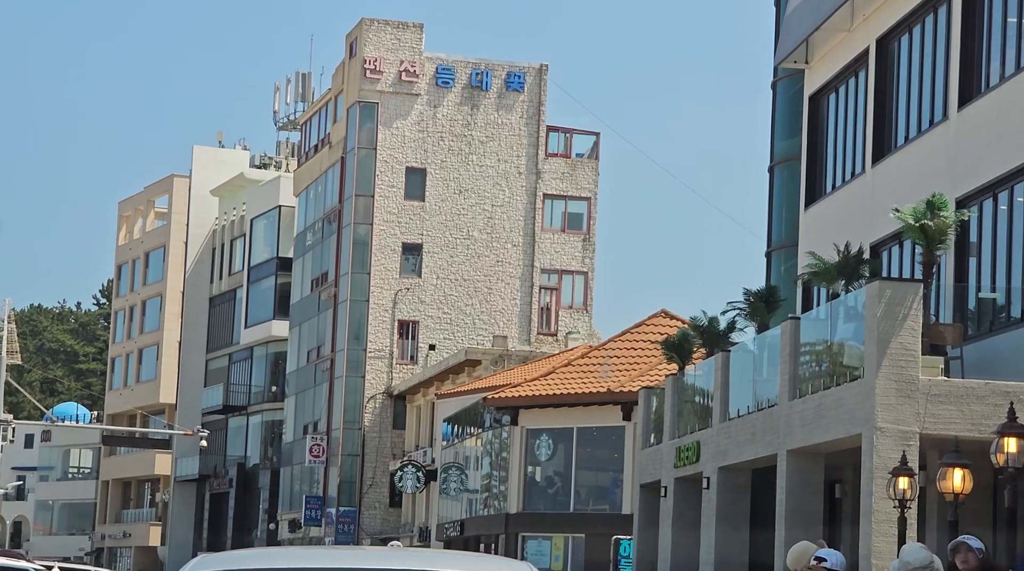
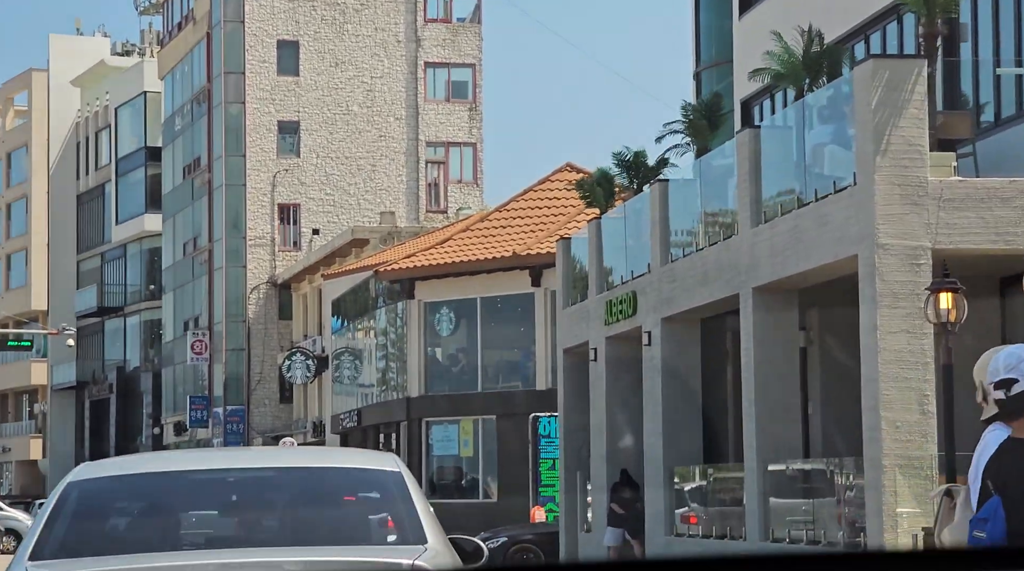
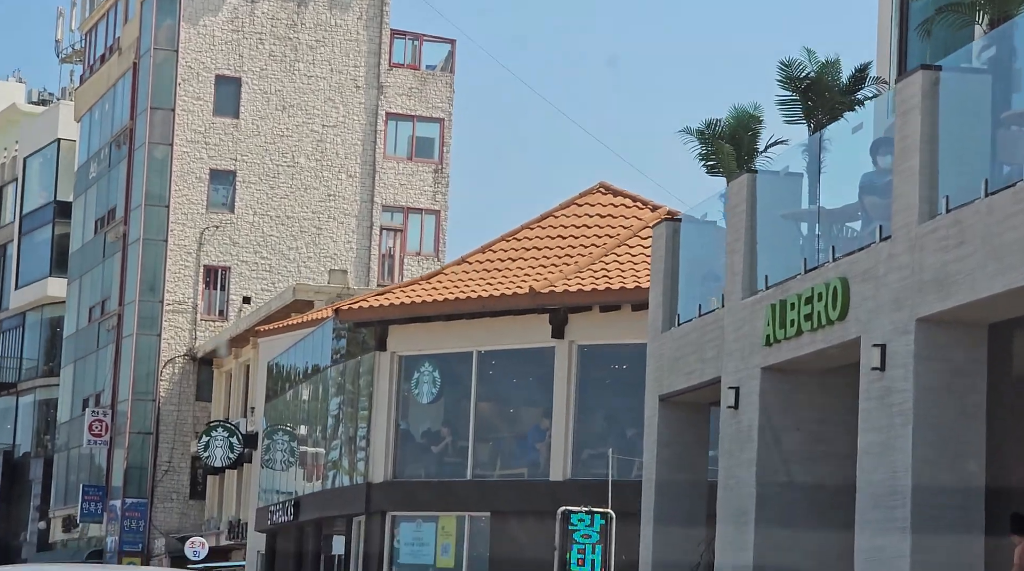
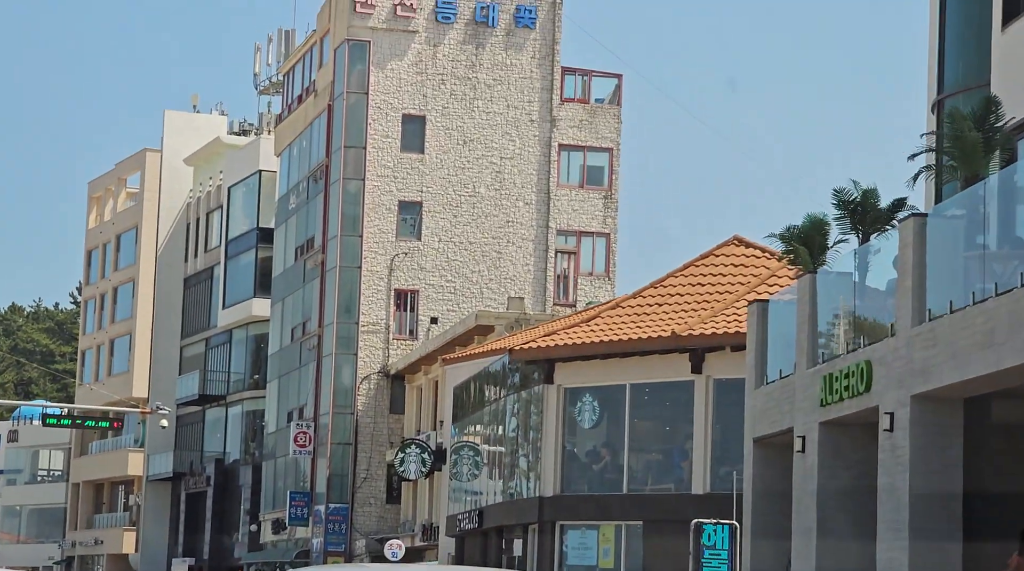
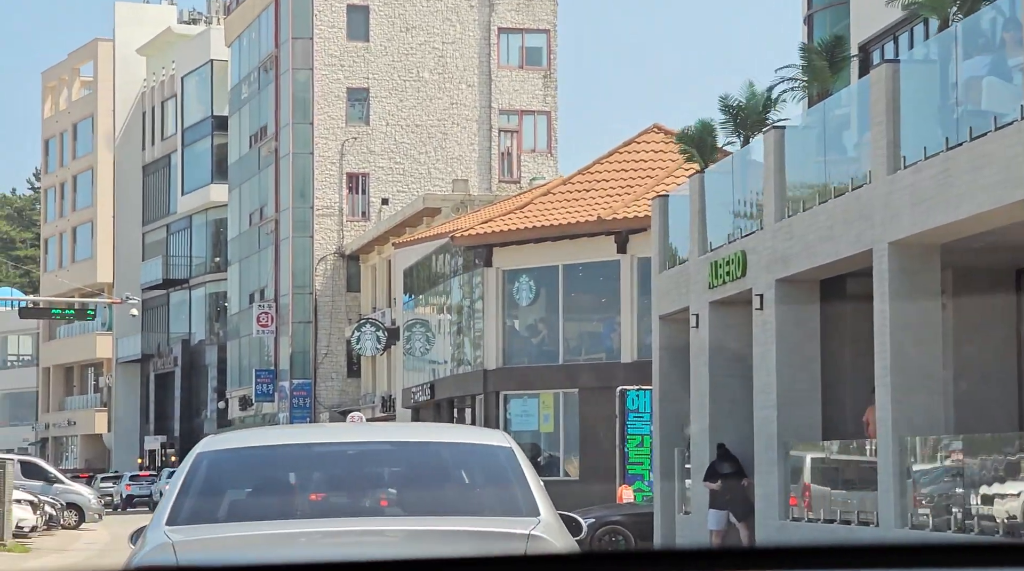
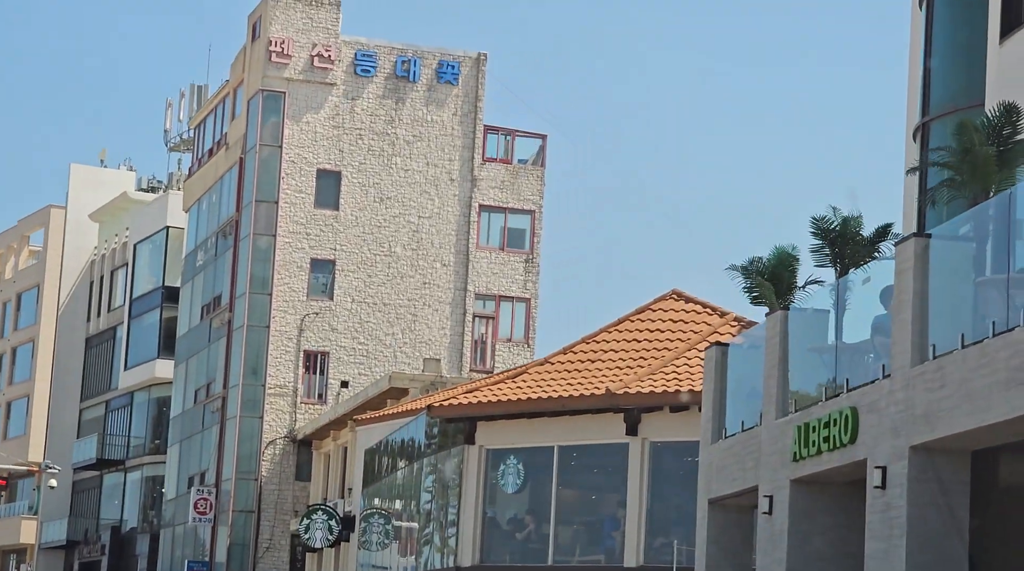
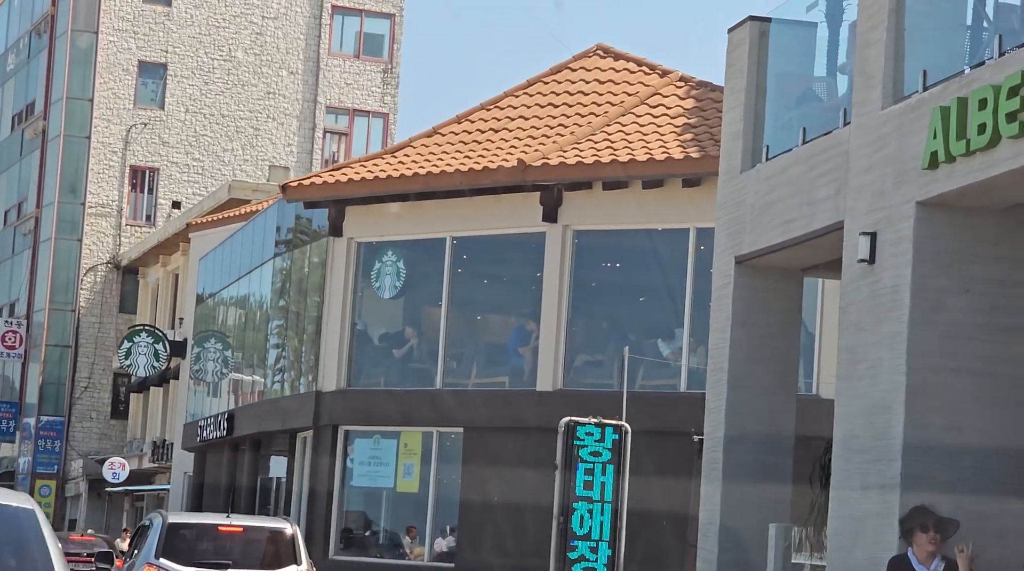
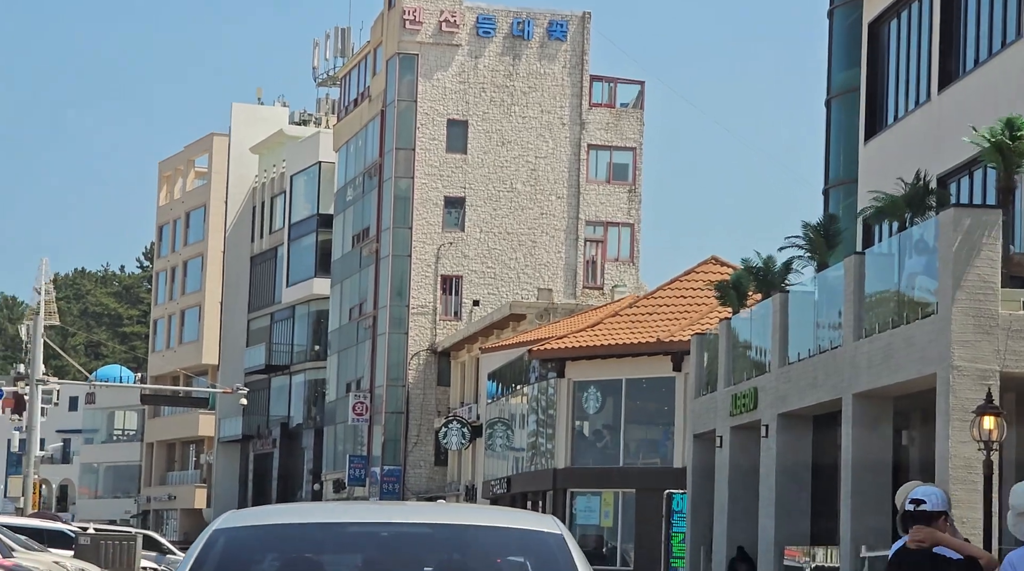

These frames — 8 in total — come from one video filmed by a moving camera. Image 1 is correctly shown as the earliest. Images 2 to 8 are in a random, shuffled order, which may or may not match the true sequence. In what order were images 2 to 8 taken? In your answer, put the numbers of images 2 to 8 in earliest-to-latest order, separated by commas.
8, 2, 5, 4, 6, 3, 7
